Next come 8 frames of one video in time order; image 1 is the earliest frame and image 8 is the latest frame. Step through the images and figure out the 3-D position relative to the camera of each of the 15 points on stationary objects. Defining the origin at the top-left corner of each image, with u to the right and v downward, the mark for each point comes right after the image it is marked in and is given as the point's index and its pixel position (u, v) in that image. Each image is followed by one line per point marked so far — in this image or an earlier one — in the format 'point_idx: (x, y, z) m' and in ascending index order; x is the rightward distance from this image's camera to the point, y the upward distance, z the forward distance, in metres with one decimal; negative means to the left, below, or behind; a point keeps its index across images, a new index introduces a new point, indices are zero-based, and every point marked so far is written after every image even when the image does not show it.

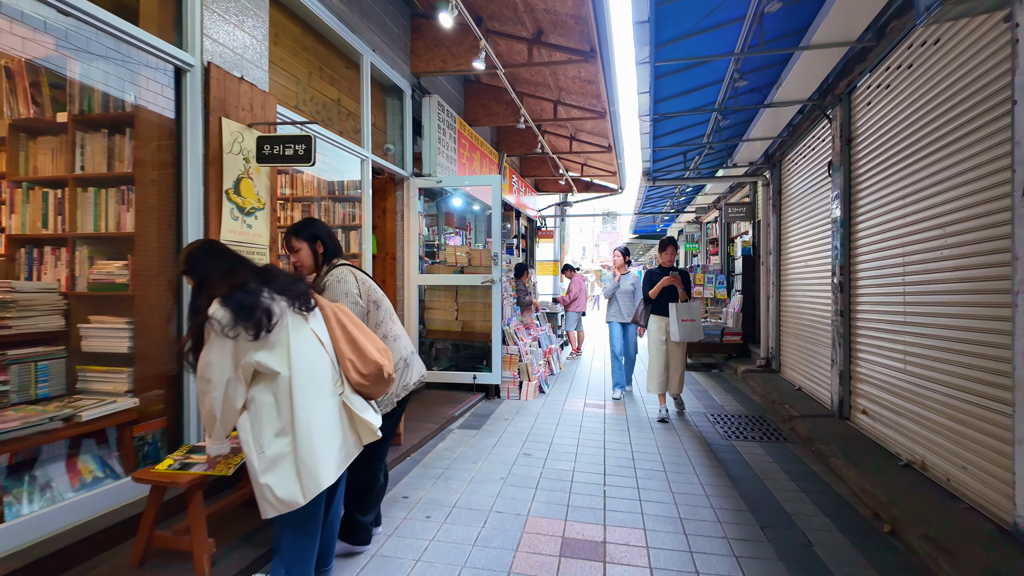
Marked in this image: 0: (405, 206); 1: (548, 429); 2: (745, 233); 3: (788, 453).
0: (-1.0, +0.8, +5.5) m
1: (+0.3, -1.0, +4.4) m
2: (+3.4, +0.8, +8.8) m
3: (+1.9, -1.1, +4.1) m
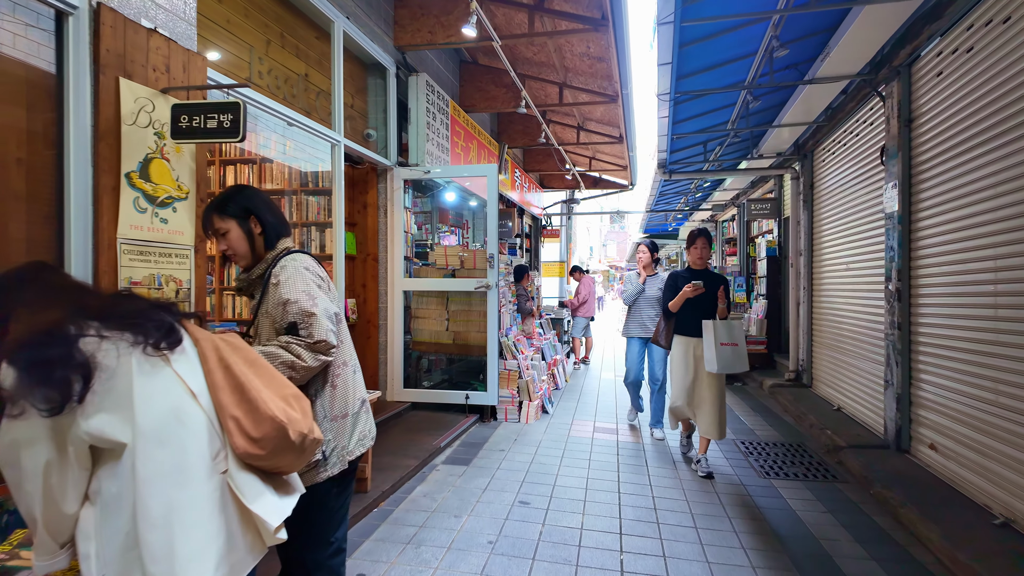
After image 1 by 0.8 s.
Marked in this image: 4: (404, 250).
0: (-1.0, +0.7, +4.8) m
1: (+0.2, -1.1, +3.7) m
2: (+3.4, +0.8, +8.1) m
3: (+1.8, -1.2, +3.4) m
4: (-0.9, +0.3, +4.8) m
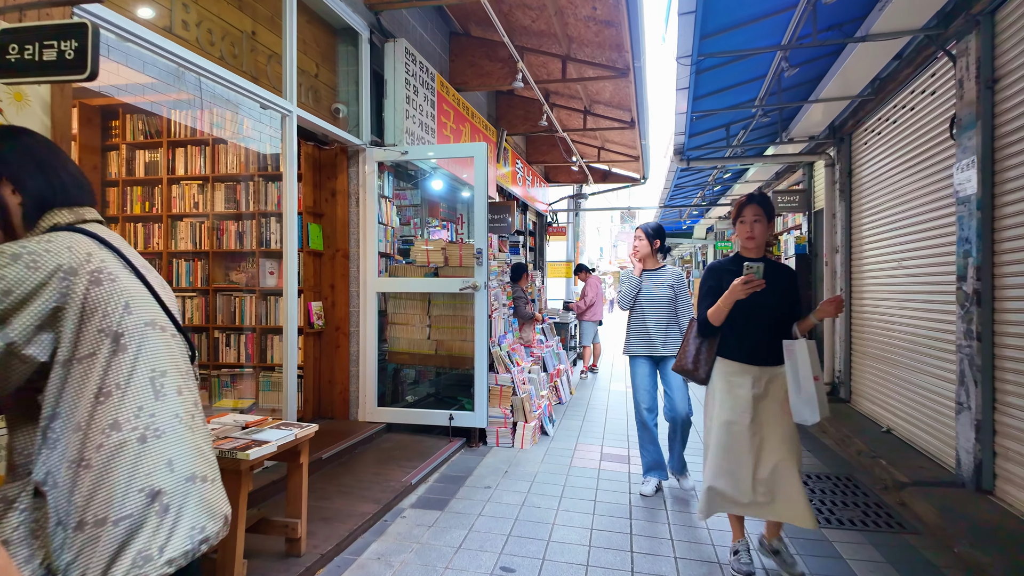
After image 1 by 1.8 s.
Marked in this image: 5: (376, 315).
0: (-1.0, +0.7, +4.1) m
1: (+0.2, -1.1, +3.0) m
2: (+3.4, +0.7, +7.3) m
3: (+1.8, -1.2, +2.7) m
4: (-0.9, +0.3, +4.1) m
5: (-0.9, -0.2, +4.1) m
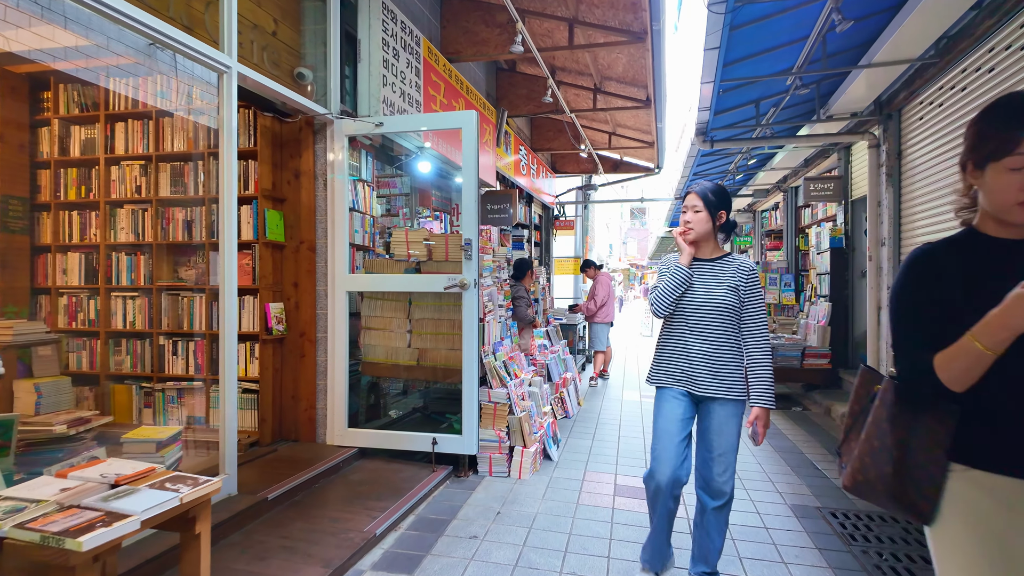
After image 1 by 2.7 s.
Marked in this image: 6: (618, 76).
0: (-1.1, +0.7, +3.5) m
1: (+0.1, -1.1, +2.3) m
2: (+3.5, +0.8, +6.6) m
3: (+1.7, -1.2, +2.0) m
4: (-0.9, +0.3, +3.5) m
5: (-0.9, -0.2, +3.4) m
6: (+1.0, +2.0, +5.7) m
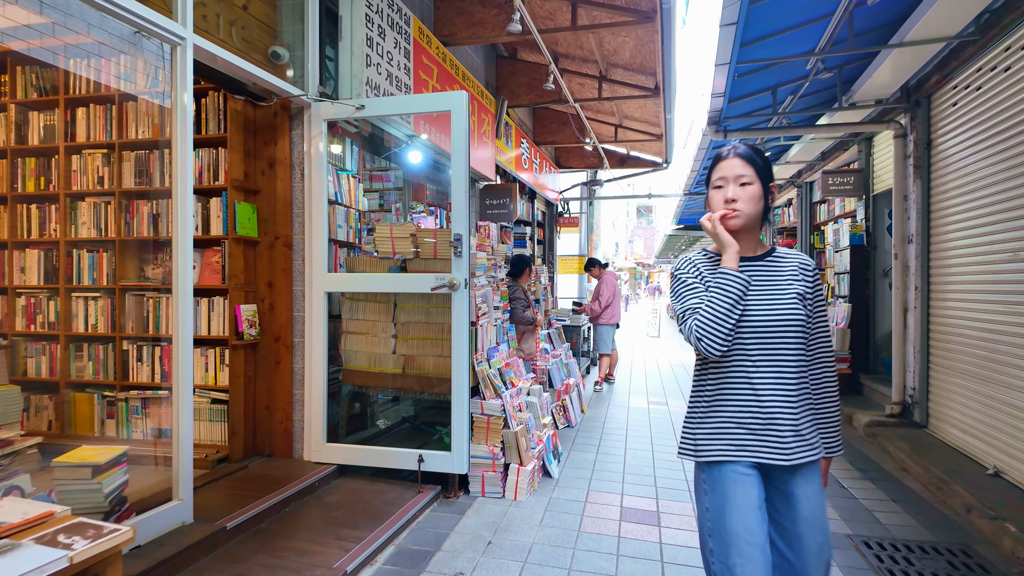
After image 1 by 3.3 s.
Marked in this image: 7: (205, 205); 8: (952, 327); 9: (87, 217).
0: (-1.1, +0.7, +3.2) m
1: (+0.1, -1.1, +2.0) m
2: (+3.5, +0.8, +6.2) m
3: (+1.7, -1.2, +1.7) m
4: (-0.9, +0.3, +3.2) m
5: (-1.0, -0.2, +3.1) m
6: (+1.0, +2.0, +5.3) m
7: (-1.7, +0.4, +3.2) m
8: (+3.0, -0.3, +4.2) m
9: (-2.4, +0.4, +3.3) m
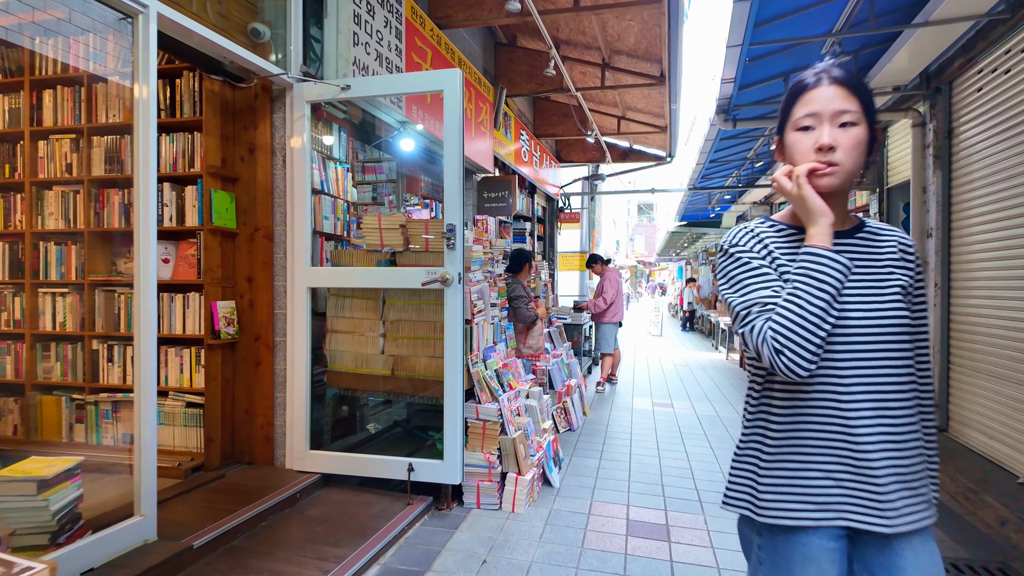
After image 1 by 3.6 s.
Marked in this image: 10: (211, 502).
0: (-1.1, +0.7, +2.9) m
1: (+0.1, -1.1, +1.8) m
2: (+3.5, +0.8, +6.0) m
3: (+1.7, -1.2, +1.4) m
4: (-1.0, +0.3, +3.0) m
5: (-1.0, -0.2, +2.9) m
6: (+1.0, +2.0, +5.1) m
7: (-1.7, +0.5, +3.0) m
8: (+3.0, -0.2, +3.9) m
9: (-2.4, +0.4, +3.1) m
10: (-1.3, -0.9, +2.5) m
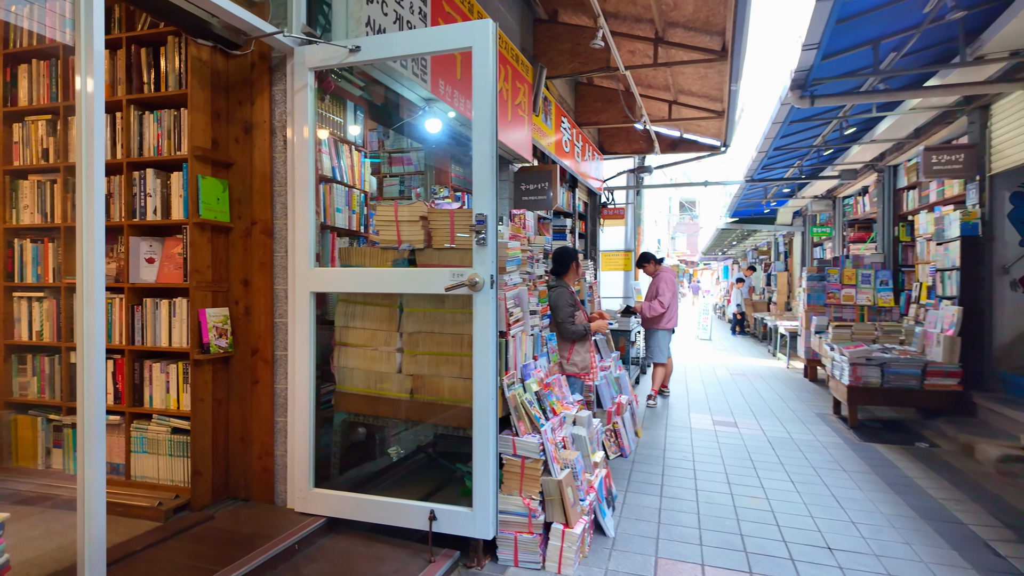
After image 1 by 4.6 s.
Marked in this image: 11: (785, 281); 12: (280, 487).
0: (-0.9, +0.7, +2.5) m
1: (+0.2, -1.1, +1.3) m
2: (+3.8, +0.8, +5.3) m
3: (+1.8, -1.2, +0.8) m
4: (-0.8, +0.3, +2.5) m
5: (-0.8, -0.2, +2.4) m
6: (+1.3, +2.0, +4.5) m
7: (-1.5, +0.5, +2.6) m
8: (+3.3, -0.3, +3.2) m
9: (-2.2, +0.4, +2.7) m
10: (-1.1, -0.9, +2.1) m
11: (+5.1, +0.1, +11.2) m
12: (-1.0, -0.8, +2.5) m
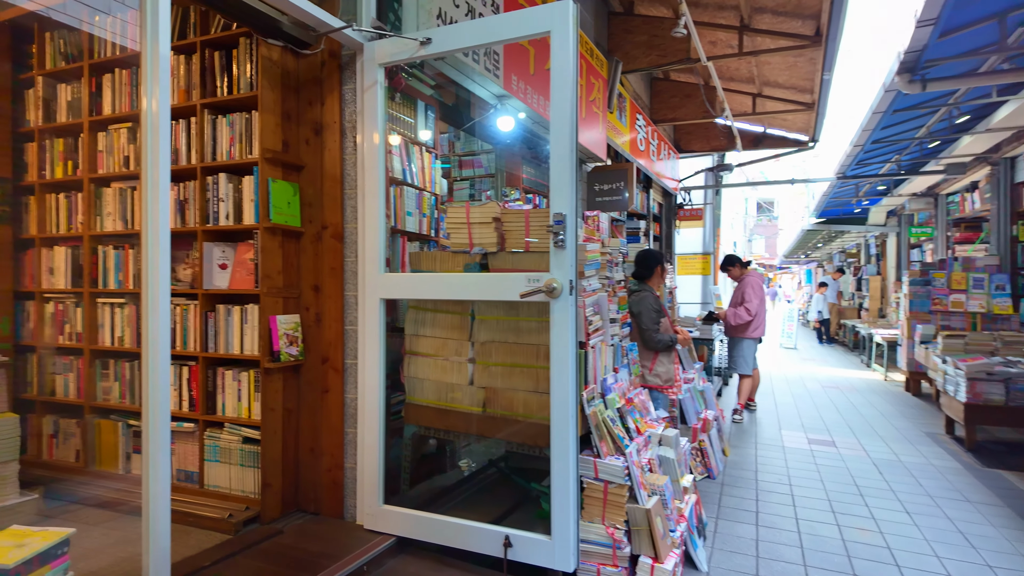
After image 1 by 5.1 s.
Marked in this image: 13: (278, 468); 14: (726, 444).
0: (-0.6, +0.7, +2.4) m
1: (+0.4, -1.1, +1.0) m
2: (+4.4, +0.7, +4.6) m
3: (+1.9, -1.2, +0.4) m
4: (-0.5, +0.3, +2.4) m
5: (-0.5, -0.2, +2.3) m
6: (+1.8, +2.0, +4.1) m
7: (-1.2, +0.4, +2.5) m
8: (+3.6, -0.3, +2.6) m
9: (-1.8, +0.4, +2.8) m
10: (-0.8, -0.9, +2.0) m
11: (+6.3, +0.1, +10.4) m
12: (-0.6, -0.8, +2.4) m
13: (-0.9, -0.7, +2.4) m
14: (+1.4, -1.0, +3.9) m
